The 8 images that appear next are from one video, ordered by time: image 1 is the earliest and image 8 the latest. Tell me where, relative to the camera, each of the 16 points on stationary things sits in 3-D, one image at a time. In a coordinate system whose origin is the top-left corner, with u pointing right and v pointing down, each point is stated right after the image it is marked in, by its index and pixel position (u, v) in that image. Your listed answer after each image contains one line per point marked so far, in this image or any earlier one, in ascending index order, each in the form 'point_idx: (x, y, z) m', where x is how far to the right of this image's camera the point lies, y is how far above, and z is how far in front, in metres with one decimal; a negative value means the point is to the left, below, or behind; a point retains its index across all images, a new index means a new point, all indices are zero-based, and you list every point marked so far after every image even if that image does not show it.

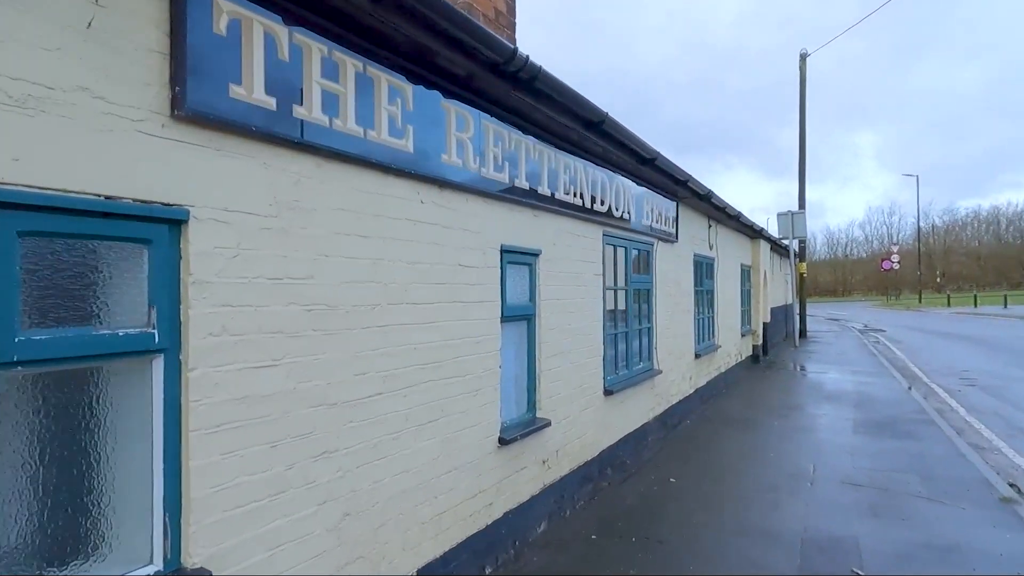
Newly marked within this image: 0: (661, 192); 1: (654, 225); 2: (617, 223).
0: (+1.6, +1.1, +7.2) m
1: (+1.5, +0.7, +7.0) m
2: (+1.0, +0.6, +6.0) m
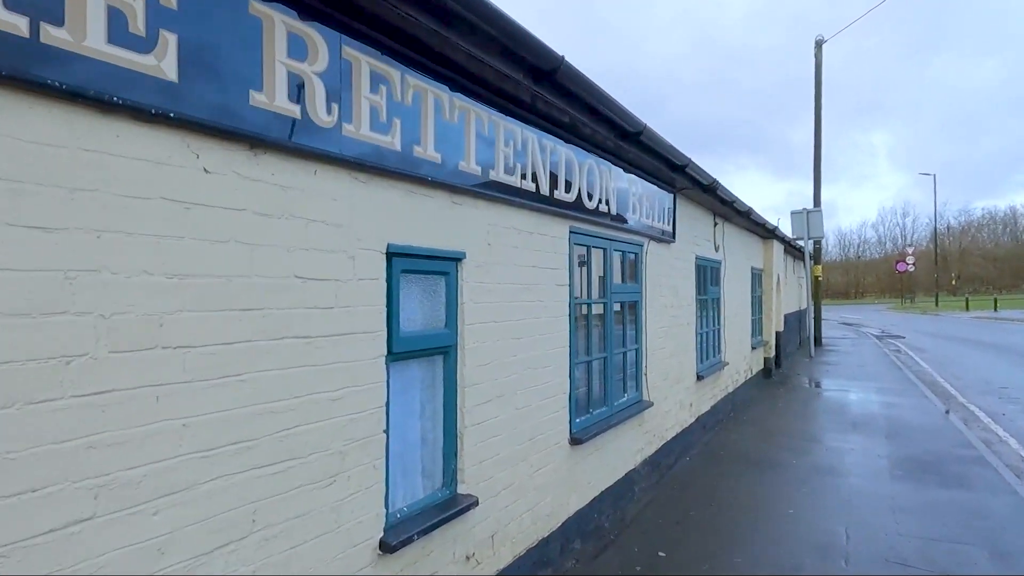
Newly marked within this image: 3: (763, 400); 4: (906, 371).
0: (+1.2, +1.0, +5.8) m
1: (+1.1, +0.6, +5.6) m
2: (+0.6, +0.5, +4.6) m
3: (+3.9, -1.8, +10.3) m
4: (+8.4, -1.8, +14.1) m
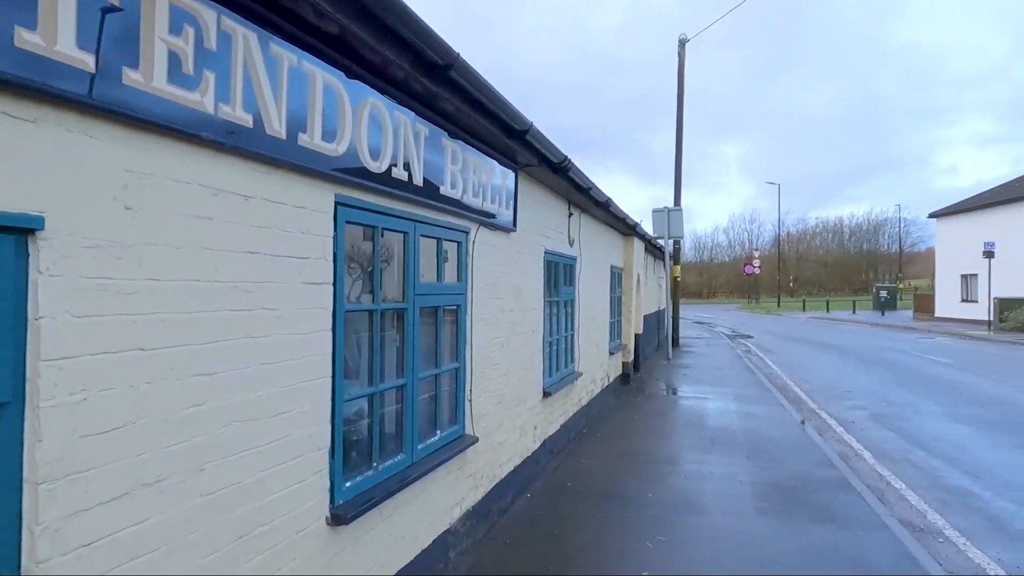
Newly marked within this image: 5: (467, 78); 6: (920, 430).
0: (-0.2, +1.0, +4.5) m
1: (-0.3, +0.6, +4.3) m
2: (-0.6, +0.5, +3.2) m
3: (+1.5, -1.8, +9.4) m
4: (+5.2, -1.8, +14.1) m
5: (-0.2, +1.2, +3.8) m
6: (+5.6, -1.9, +9.1) m
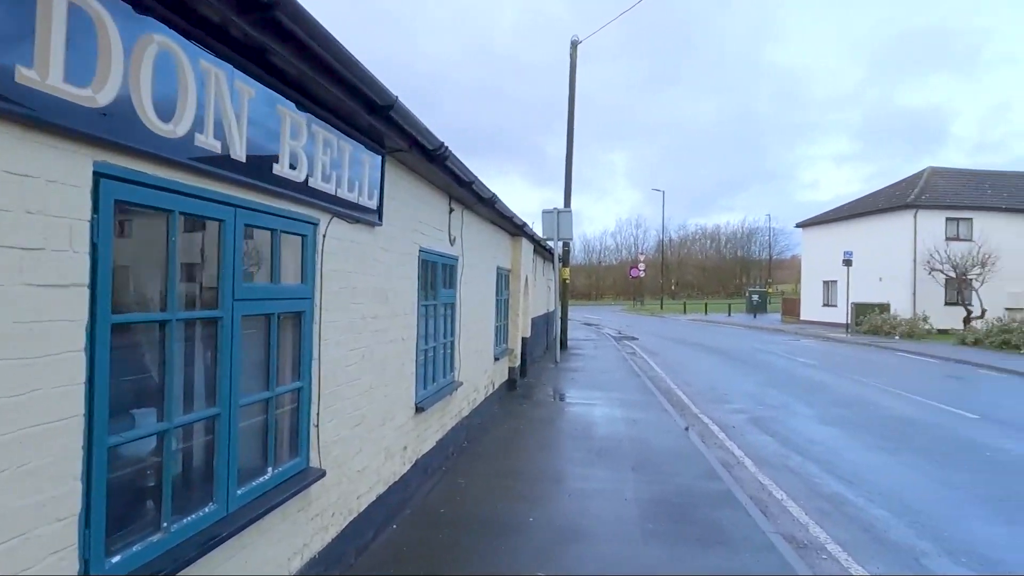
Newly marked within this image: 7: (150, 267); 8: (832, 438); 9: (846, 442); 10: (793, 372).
0: (-1.0, +0.9, +3.8) m
1: (-1.0, +0.6, +3.6) m
2: (-1.2, +0.5, +2.4) m
3: (-0.1, -1.8, +8.9) m
4: (+2.8, -1.9, +14.1) m
5: (-0.9, +1.2, +3.1) m
6: (+4.0, -2.0, +9.3) m
7: (-1.3, +0.1, +2.4) m
8: (+4.4, -2.0, +9.0) m
9: (+4.4, -2.0, +8.8) m
10: (+6.9, -2.1, +16.2) m
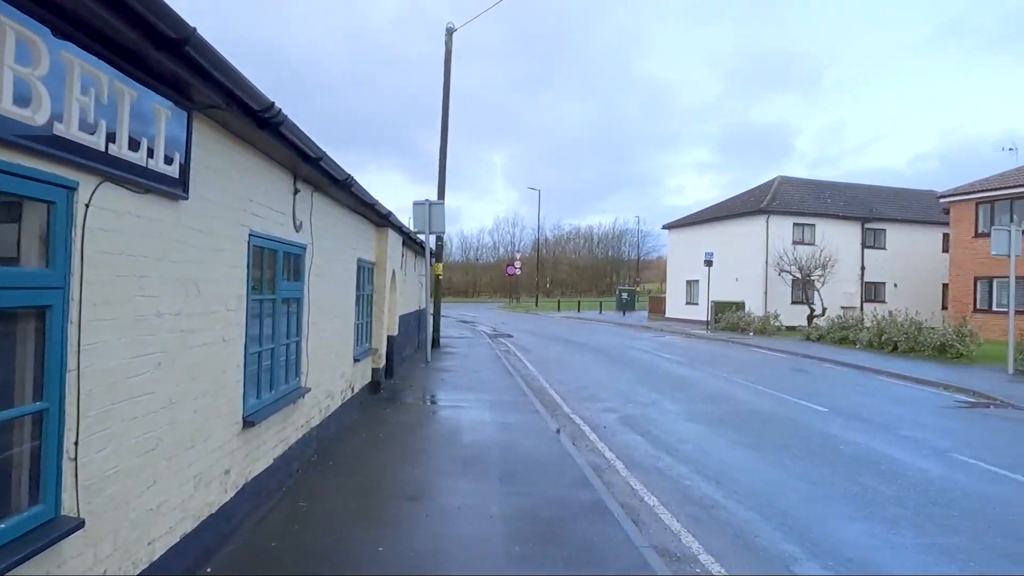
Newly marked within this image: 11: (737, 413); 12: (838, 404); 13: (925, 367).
0: (-1.8, +1.0, +2.8) m
1: (-1.7, +0.6, +2.7) m
2: (-1.7, +0.5, +1.5) m
3: (-1.8, -1.7, +8.1) m
4: (+0.1, -1.9, +13.7) m
5: (-1.5, +1.2, +2.2) m
6: (+2.1, -2.0, +9.2) m
7: (-1.8, +0.1, +1.5) m
8: (+2.5, -2.0, +9.0) m
9: (+2.7, -2.0, +8.8) m
10: (+3.7, -2.0, +16.6) m
11: (+3.6, -2.0, +10.6) m
12: (+6.0, -2.1, +12.2) m
13: (+11.3, -2.2, +18.1) m
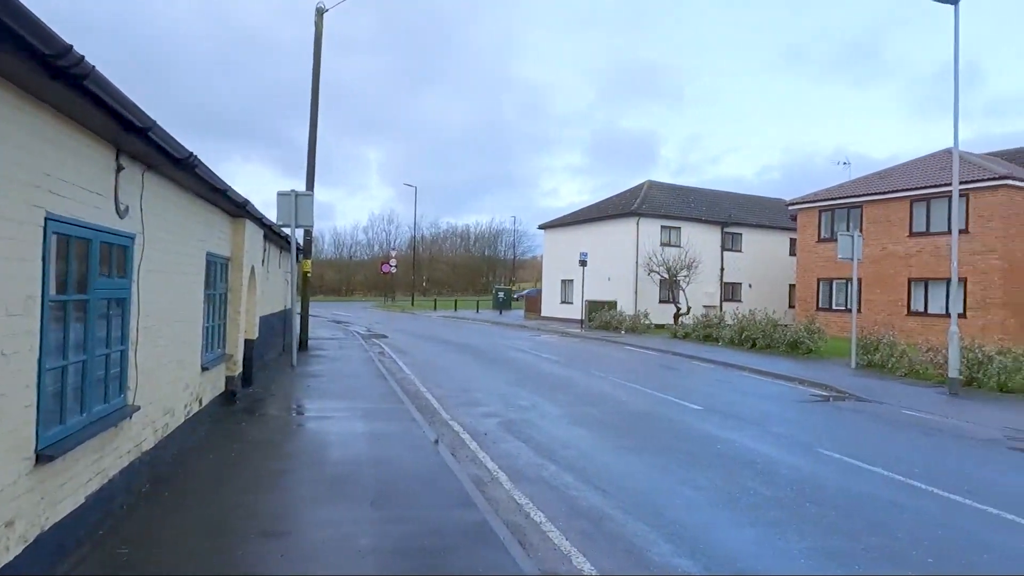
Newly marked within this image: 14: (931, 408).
0: (-2.2, +1.0, +1.9) m
1: (-2.1, +0.6, +1.7) m
2: (-1.9, +0.5, +0.6) m
3: (-3.2, -1.7, +7.0) m
4: (-2.4, -1.8, +12.9) m
5: (-1.8, +1.2, +1.3) m
6: (+0.5, -2.0, +8.8) m
7: (-2.0, +0.1, +0.6) m
8: (+0.9, -2.0, +8.8) m
9: (+1.1, -2.0, +8.5) m
10: (+0.7, -2.0, +16.4) m
11: (+1.7, -2.0, +10.6) m
12: (+3.7, -2.1, +12.5) m
13: (+7.8, -2.2, +19.3) m
14: (+8.0, -2.3, +12.7) m
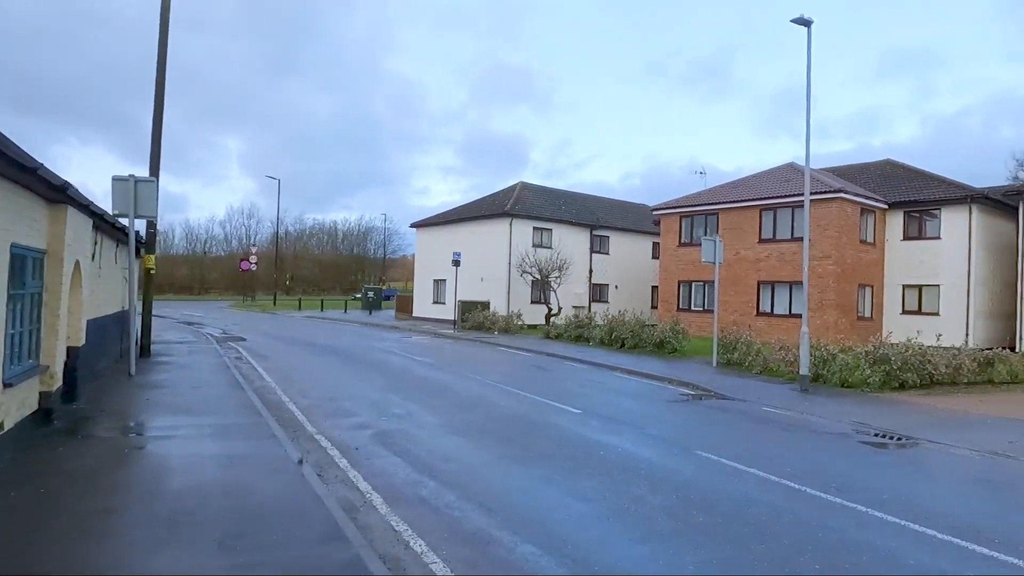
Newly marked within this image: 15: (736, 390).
0: (-2.3, +1.0, +0.9) m
1: (-2.2, +0.6, +0.8) m
2: (-1.7, +0.5, -0.3) m
3: (-4.3, -1.7, +5.8) m
4: (-4.7, -1.8, +11.7) m
5: (-1.8, +1.2, +0.4) m
6: (-1.1, -2.0, +8.2) m
7: (-1.8, +0.1, -0.4) m
8: (-0.6, -2.0, +8.2) m
9: (-0.4, -2.0, +8.1) m
10: (-2.4, -2.0, +15.7) m
11: (-0.2, -2.0, +10.1) m
12: (+1.4, -2.2, +12.4) m
13: (+4.1, -2.2, +19.9) m
14: (+5.6, -2.4, +13.5) m
15: (+5.1, -2.3, +15.1) m
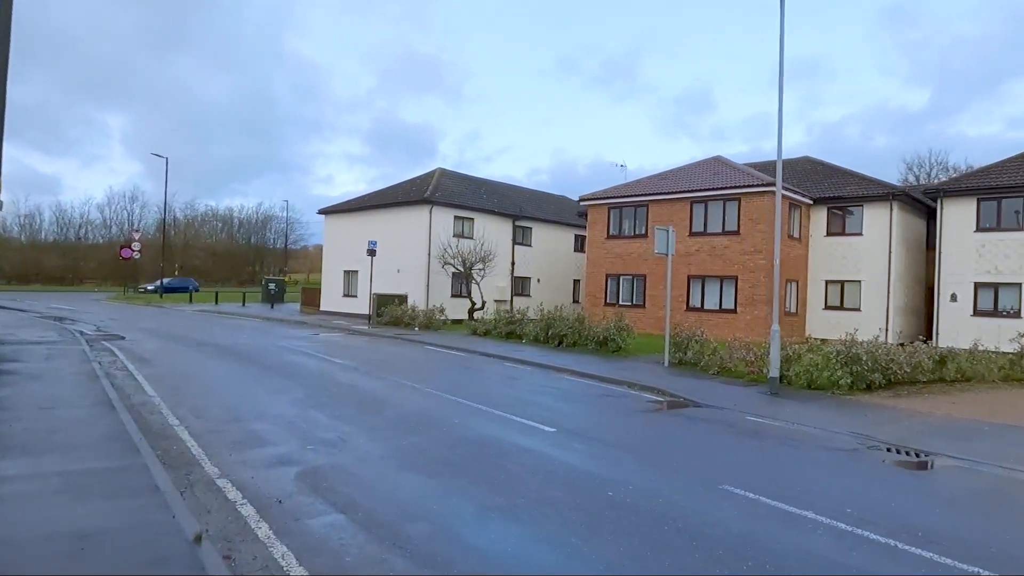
0: (-1.4, +1.0, -1.5) m
1: (-1.3, +0.7, -1.6) m
2: (-0.7, +0.5, -2.6) m
3: (-4.1, -1.6, +3.1) m
4: (-5.3, -1.7, +8.9) m
5: (-0.8, +1.2, -1.9) m
6: (-1.2, -1.9, +6.0) m
7: (-0.7, +0.1, -2.6) m
8: (-0.8, -1.9, +6.1) m
9: (-0.6, -1.9, +5.9) m
10: (-3.6, -1.8, +13.2) m
11: (-0.7, -1.9, +8.0) m
12: (+0.6, -2.0, +10.5) m
13: (+2.2, -2.0, +18.3) m
14: (+4.6, -2.2, +12.1) m
15: (+3.9, -2.2, +13.7) m
